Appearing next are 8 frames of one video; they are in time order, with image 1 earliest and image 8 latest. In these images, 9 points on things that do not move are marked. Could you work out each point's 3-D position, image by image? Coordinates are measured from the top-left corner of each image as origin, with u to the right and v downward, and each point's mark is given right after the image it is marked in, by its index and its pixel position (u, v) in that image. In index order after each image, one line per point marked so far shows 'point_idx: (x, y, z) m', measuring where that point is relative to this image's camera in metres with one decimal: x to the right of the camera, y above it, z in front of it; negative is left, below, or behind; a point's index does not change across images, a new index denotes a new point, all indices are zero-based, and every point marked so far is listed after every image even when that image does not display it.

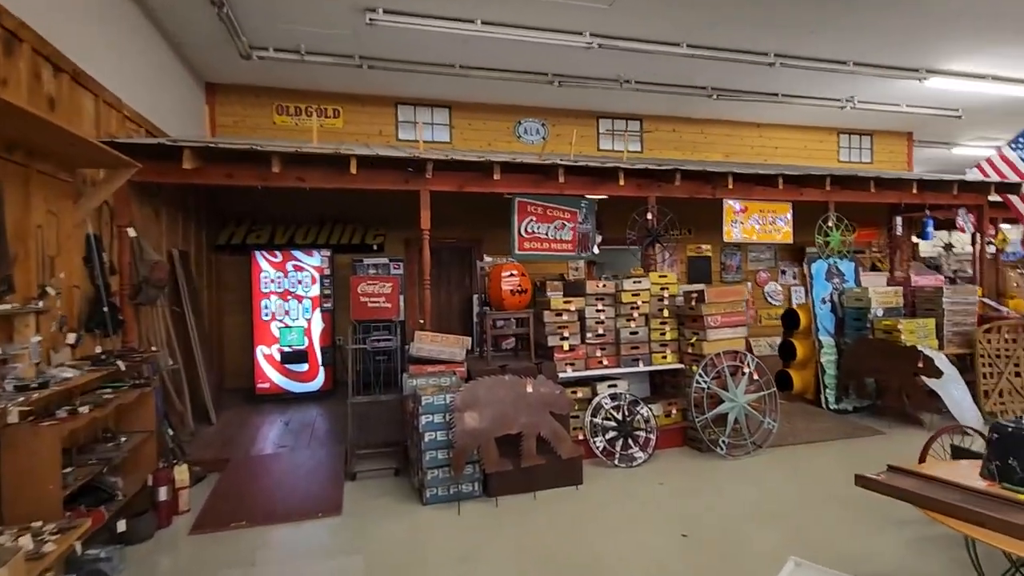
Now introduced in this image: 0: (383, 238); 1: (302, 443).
0: (-1.9, +0.7, +8.0) m
1: (-2.2, -1.6, +5.6) m
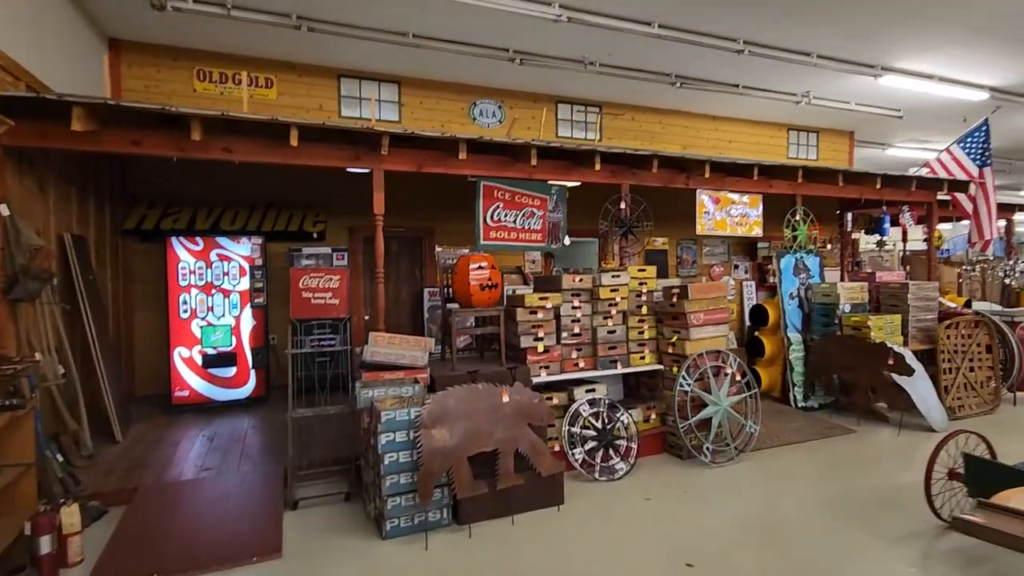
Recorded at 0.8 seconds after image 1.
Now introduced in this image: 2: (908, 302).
0: (-2.5, +0.8, +7.1) m
1: (-2.5, -1.6, +4.7) m
2: (+4.8, -0.2, +6.4) m
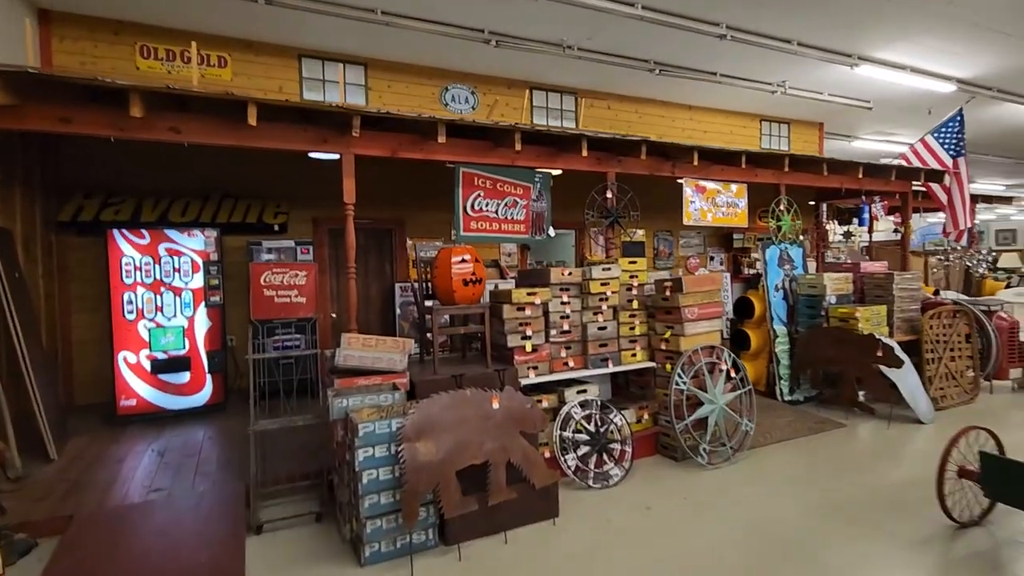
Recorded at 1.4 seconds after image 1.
0: (-2.8, +0.9, +6.6) m
1: (-2.6, -1.5, +4.2) m
2: (+4.5, -0.1, +6.3) m
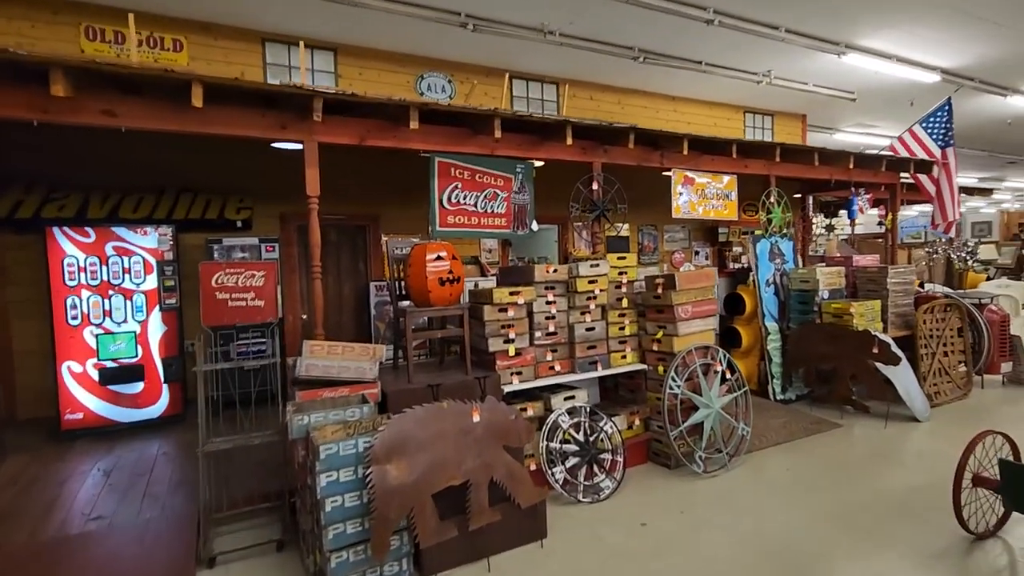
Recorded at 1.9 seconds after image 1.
0: (-3.0, +0.9, +6.1) m
1: (-2.7, -1.6, +3.8) m
2: (+4.3, 0.0, +6.2) m
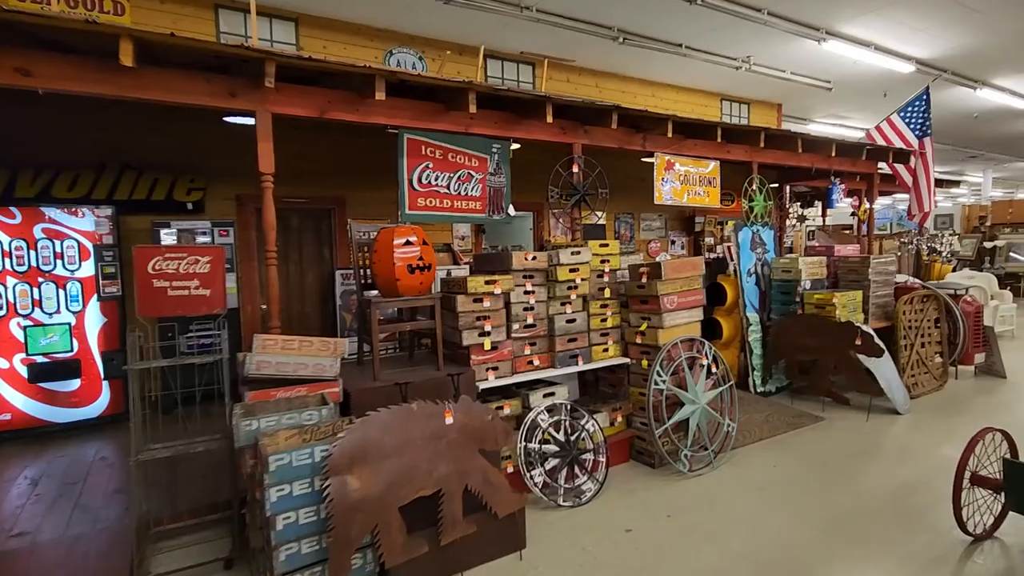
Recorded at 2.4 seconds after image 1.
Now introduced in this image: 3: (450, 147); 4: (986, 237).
0: (-3.3, +1.0, +5.7) m
1: (-2.9, -1.5, +3.4) m
2: (+4.0, +0.1, +6.1) m
3: (-0.5, +1.2, +4.4) m
4: (+13.2, +1.4, +14.9) m
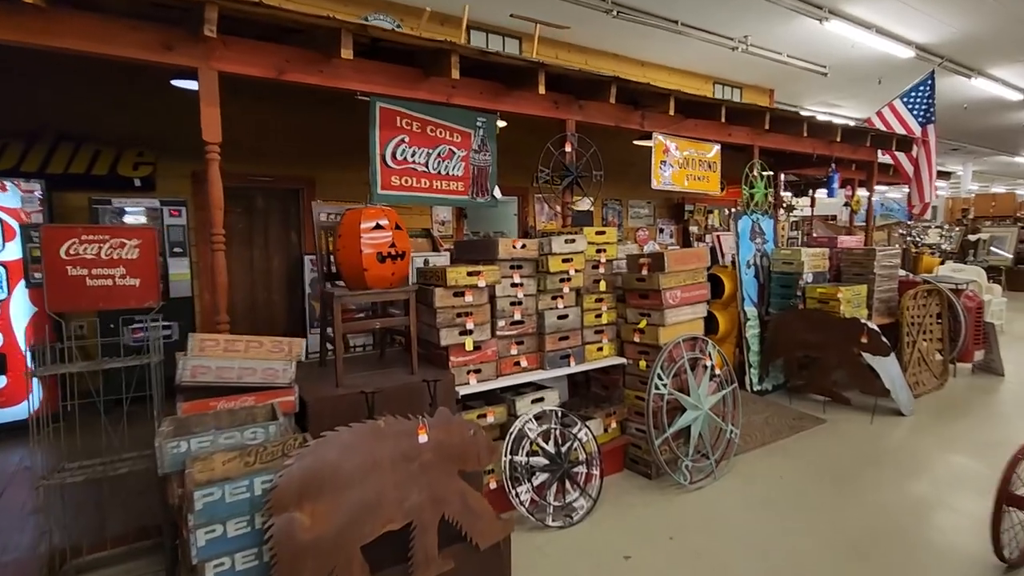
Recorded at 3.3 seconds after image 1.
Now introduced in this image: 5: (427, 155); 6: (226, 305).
0: (-3.4, +1.1, +5.1) m
1: (-3.0, -1.4, +2.9) m
2: (+3.9, +0.2, +5.7) m
3: (-0.6, +1.2, +3.9) m
4: (+12.7, +1.6, +14.9) m
5: (-0.6, +1.0, +3.9) m
6: (-1.8, -0.1, +3.3) m
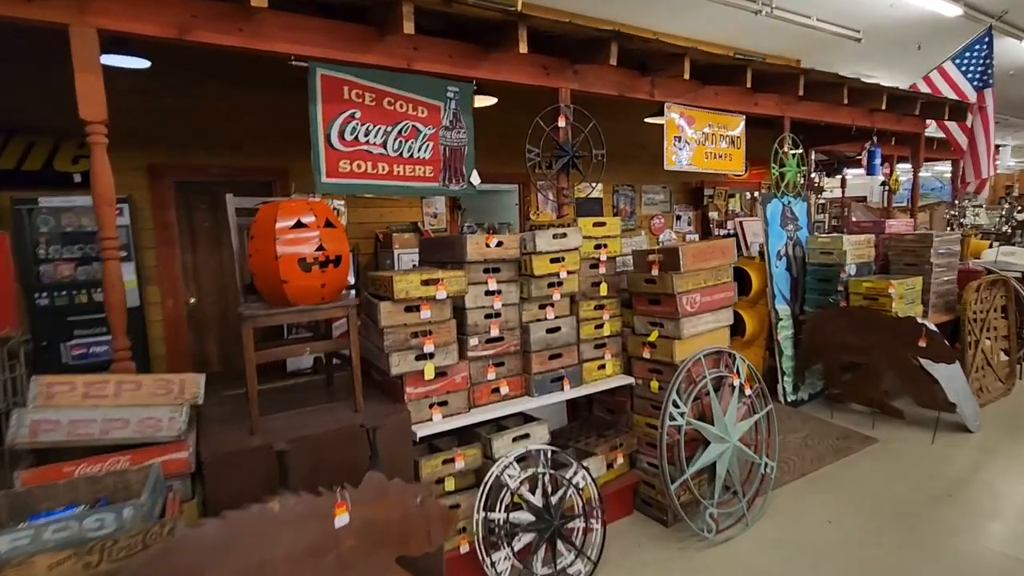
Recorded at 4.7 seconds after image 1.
0: (-3.5, +1.1, +4.4) m
1: (-3.1, -1.5, +2.3) m
2: (+3.8, +0.3, +4.9) m
3: (-0.7, +1.2, +3.2) m
4: (+12.9, +2.0, +13.7) m
5: (-0.8, +0.9, +3.2) m
6: (-1.9, -0.2, +2.7) m
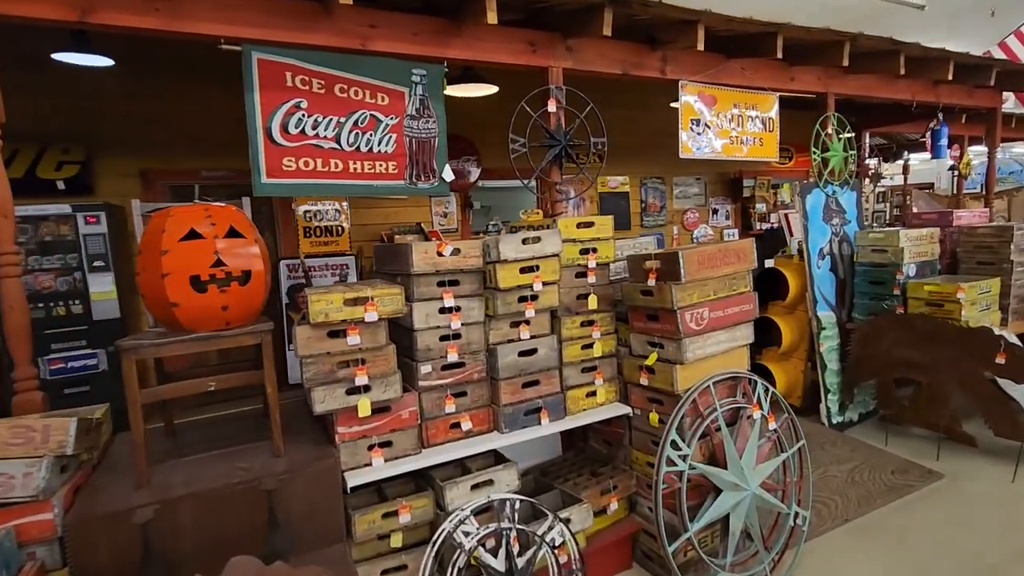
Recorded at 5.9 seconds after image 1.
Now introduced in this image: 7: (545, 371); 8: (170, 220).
0: (-3.5, +1.0, +4.3) m
1: (-3.3, -1.6, +2.1) m
2: (+3.8, +0.2, +4.1) m
3: (-0.9, +1.1, +2.8) m
4: (+13.6, +2.2, +12.1) m
5: (-0.9, +0.8, +2.8) m
6: (-2.1, -0.3, +2.4) m
7: (+0.1, -0.4, +2.5) m
8: (-1.2, +0.3, +1.9) m
